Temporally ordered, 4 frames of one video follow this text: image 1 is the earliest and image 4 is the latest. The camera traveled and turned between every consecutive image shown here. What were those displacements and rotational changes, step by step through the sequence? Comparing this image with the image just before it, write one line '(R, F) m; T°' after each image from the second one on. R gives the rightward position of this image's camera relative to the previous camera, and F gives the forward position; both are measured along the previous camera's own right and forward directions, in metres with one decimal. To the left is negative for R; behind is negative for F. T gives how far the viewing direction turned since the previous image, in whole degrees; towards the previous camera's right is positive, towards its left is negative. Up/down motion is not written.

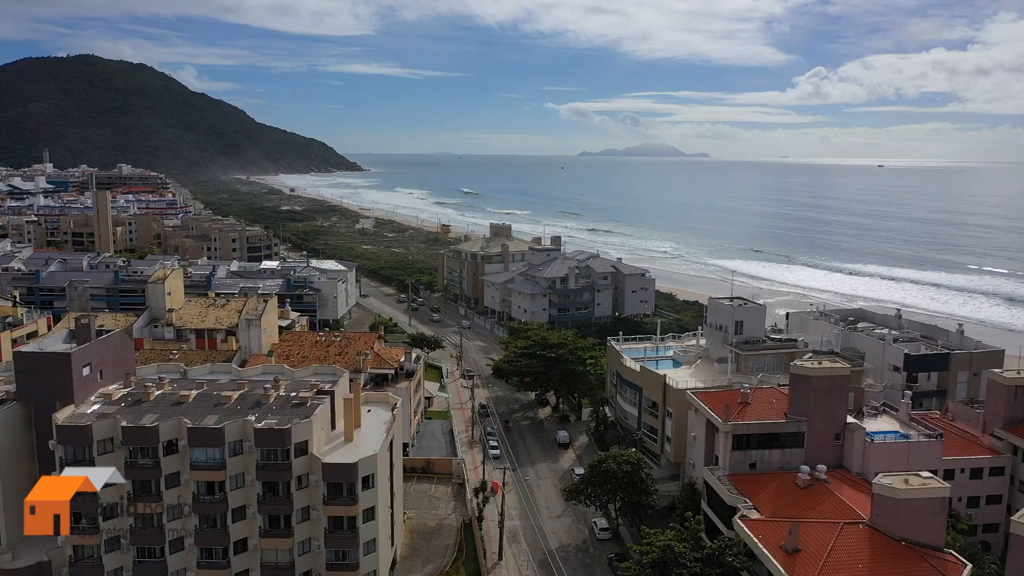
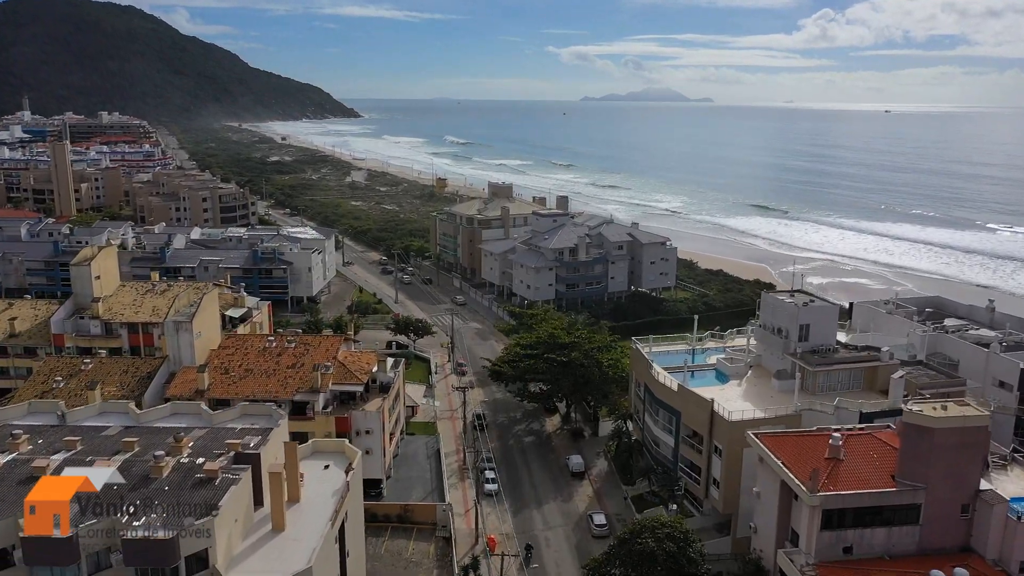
(0.0, +9.9) m; 0°
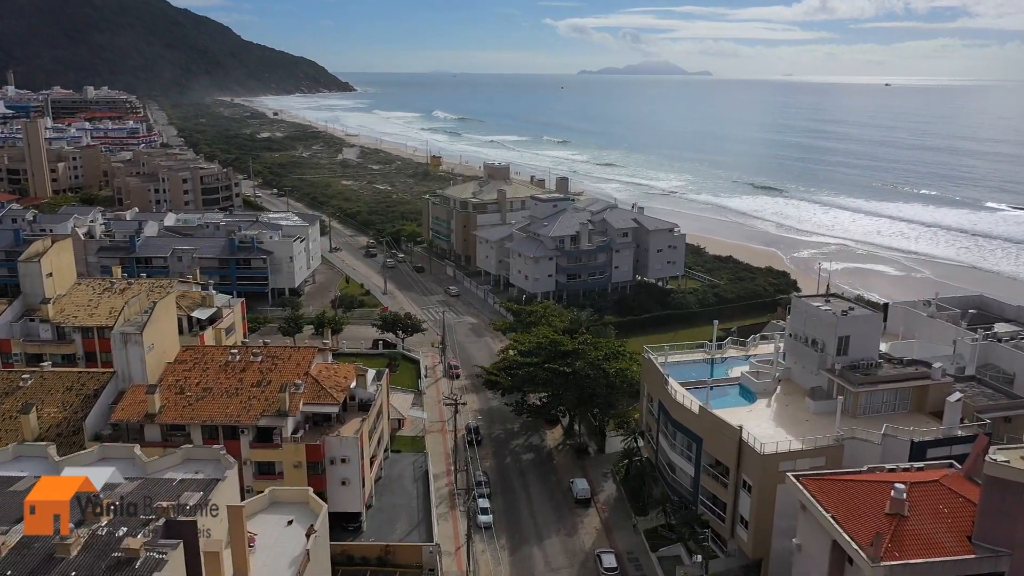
(0.0, +4.5) m; 0°
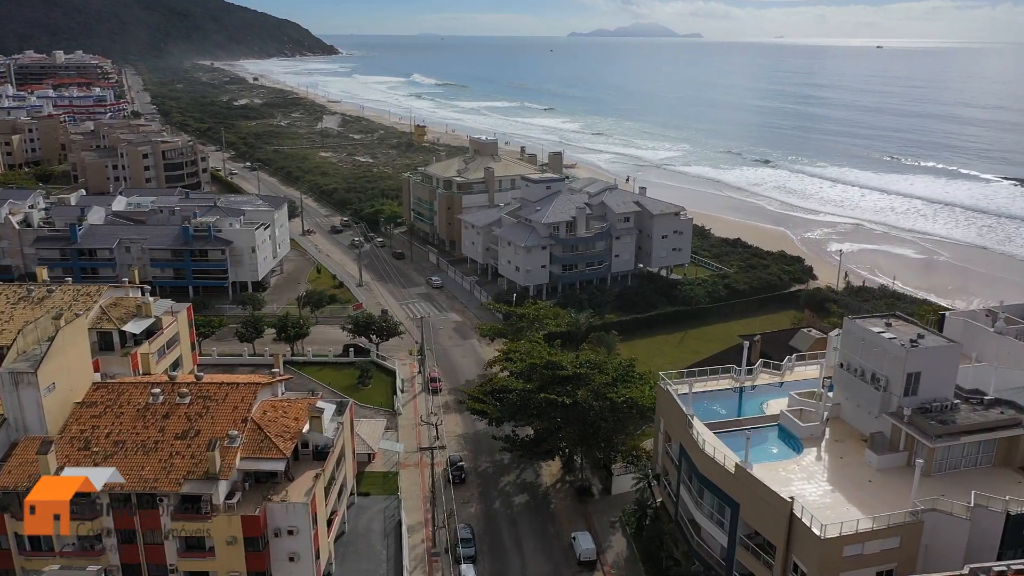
(0.0, +6.2) m; +1°
